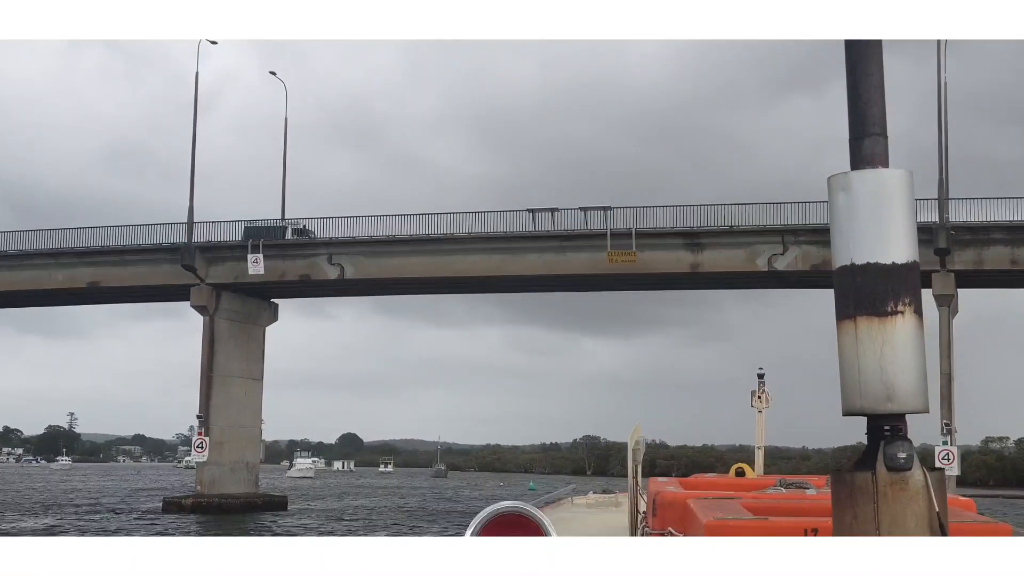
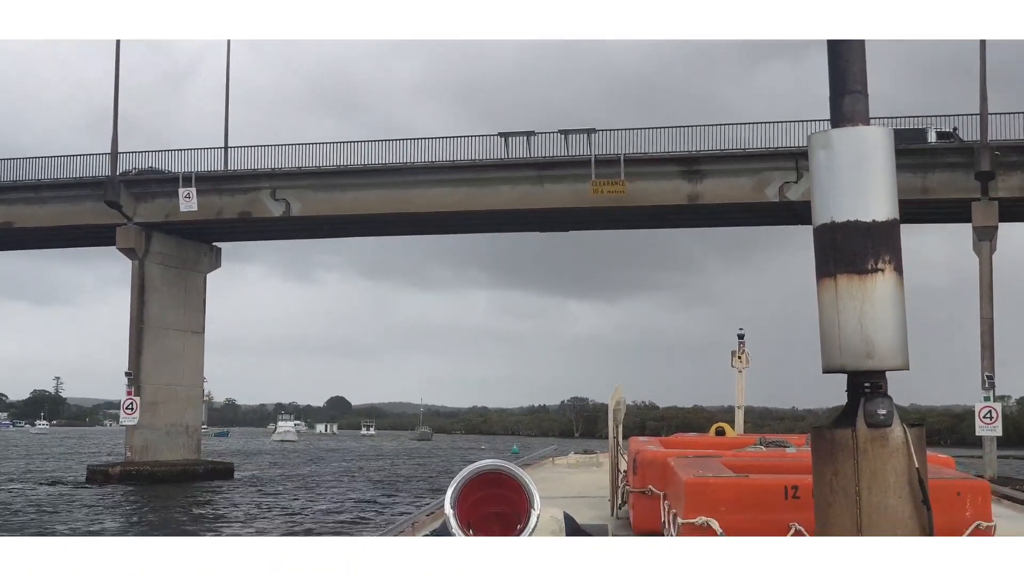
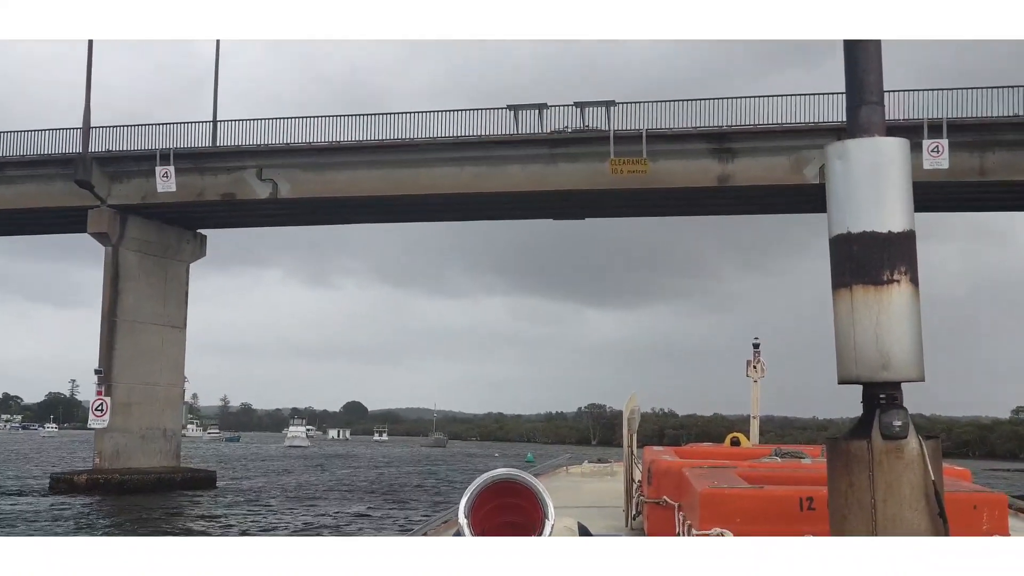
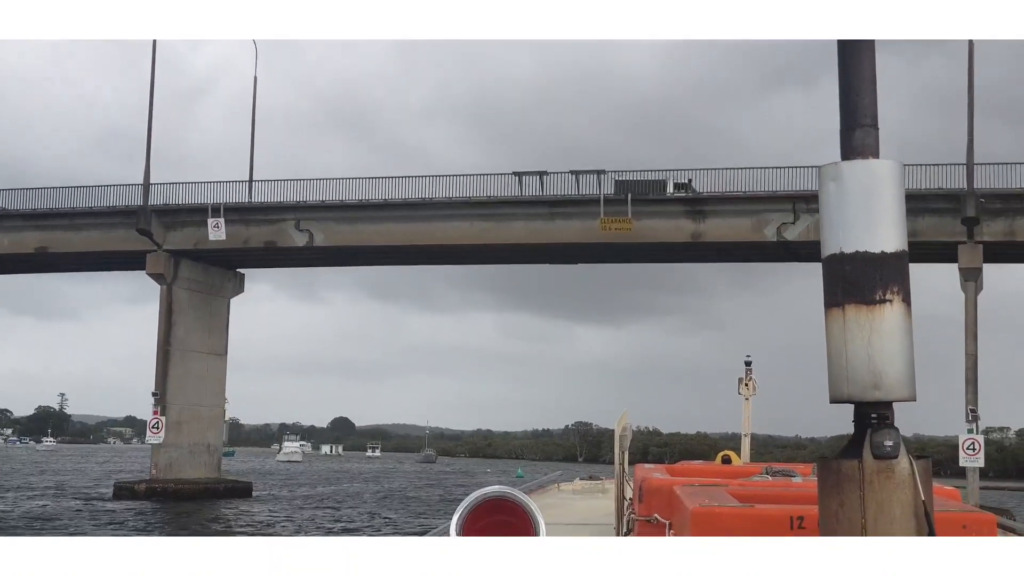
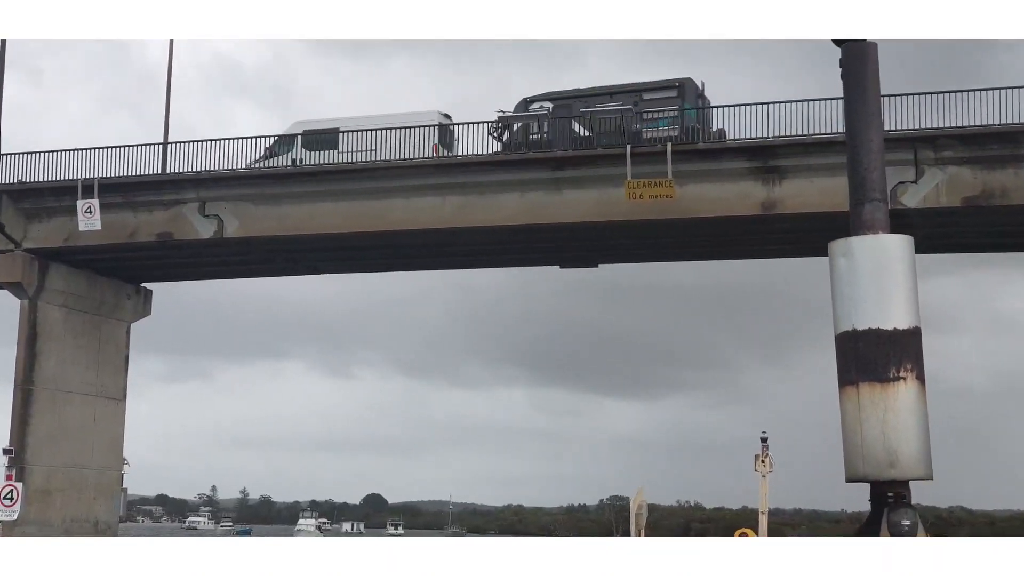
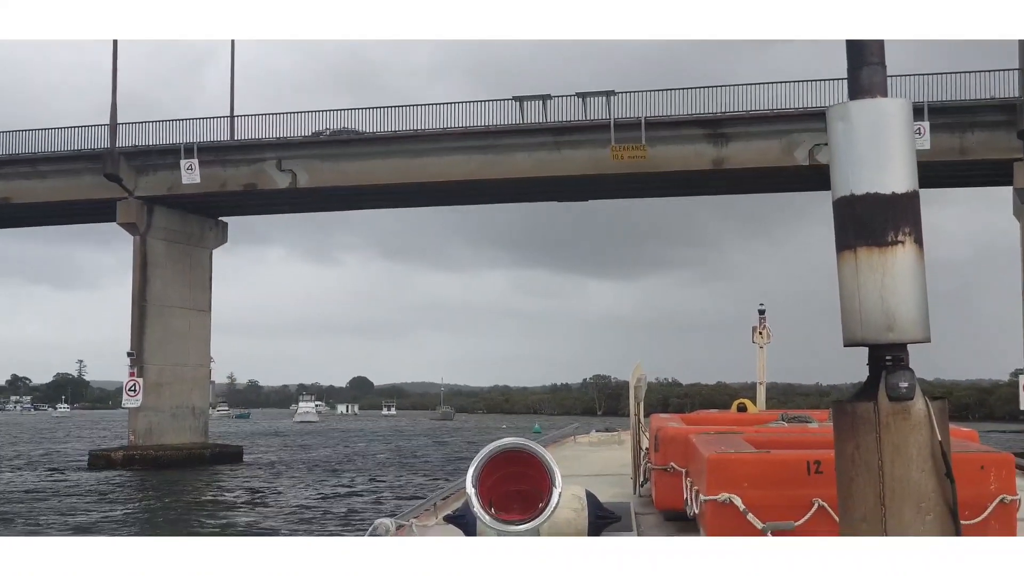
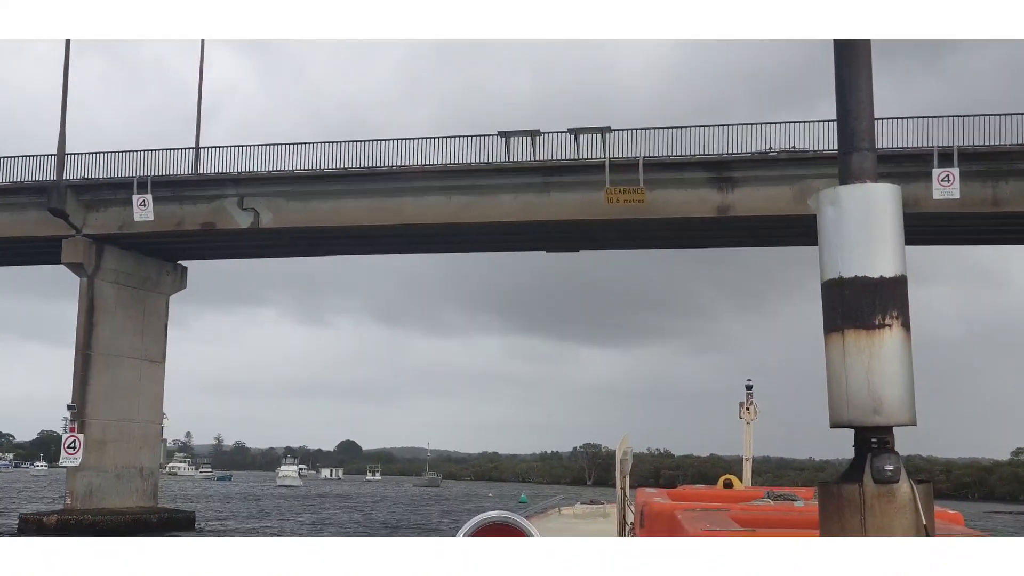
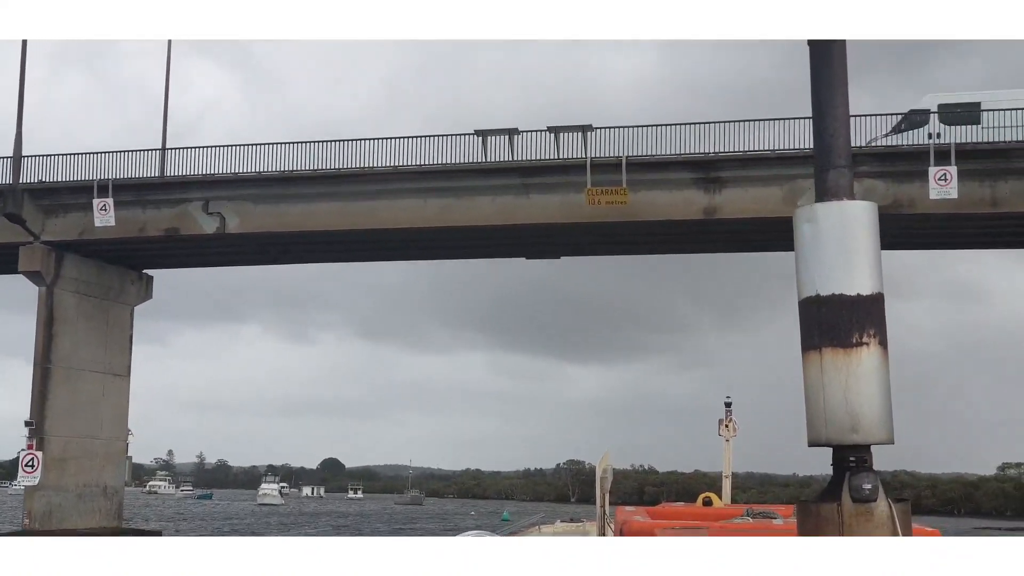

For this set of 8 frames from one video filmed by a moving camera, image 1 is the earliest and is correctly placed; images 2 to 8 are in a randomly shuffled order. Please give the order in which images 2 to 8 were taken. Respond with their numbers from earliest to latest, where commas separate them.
4, 2, 6, 3, 7, 8, 5
